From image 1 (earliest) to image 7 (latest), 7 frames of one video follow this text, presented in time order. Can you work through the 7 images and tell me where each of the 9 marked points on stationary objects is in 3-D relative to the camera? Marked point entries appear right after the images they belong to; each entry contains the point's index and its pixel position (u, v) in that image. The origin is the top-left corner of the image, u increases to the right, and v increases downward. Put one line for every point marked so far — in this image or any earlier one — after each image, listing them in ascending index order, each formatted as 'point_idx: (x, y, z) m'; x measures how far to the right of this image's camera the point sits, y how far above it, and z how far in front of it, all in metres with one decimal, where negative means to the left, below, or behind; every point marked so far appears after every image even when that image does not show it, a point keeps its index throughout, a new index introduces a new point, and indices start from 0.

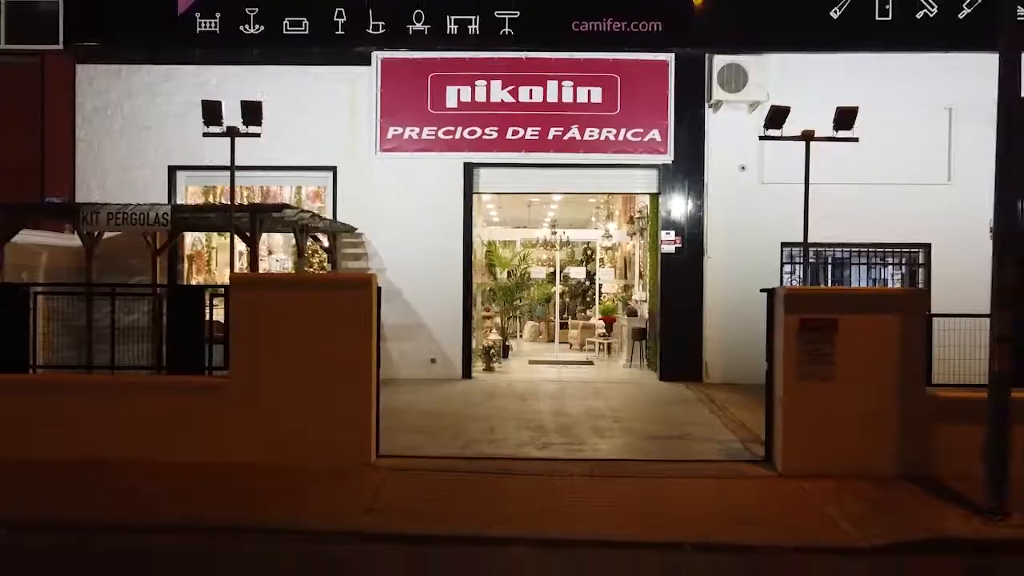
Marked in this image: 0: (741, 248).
0: (+2.8, +0.5, +9.9) m
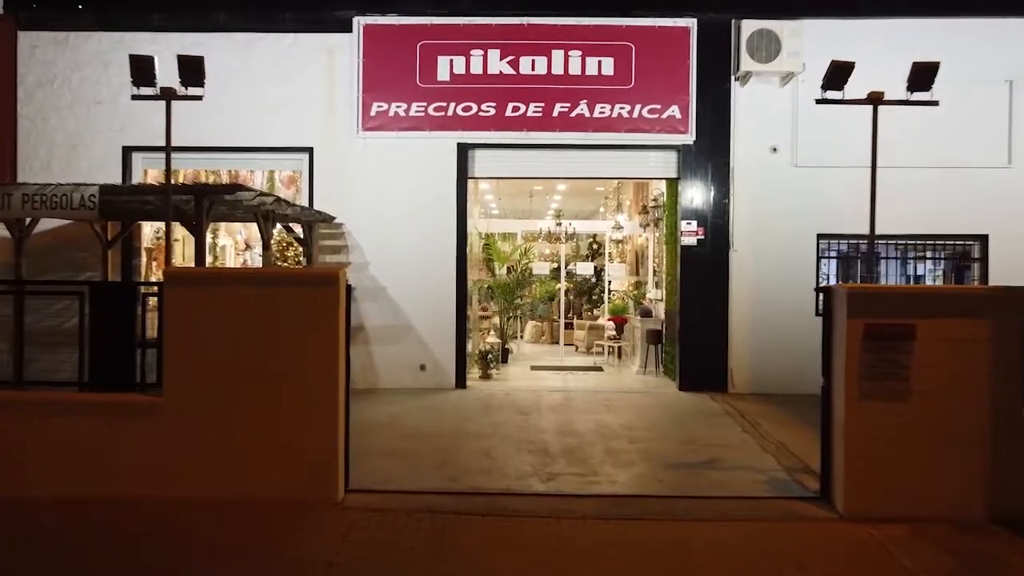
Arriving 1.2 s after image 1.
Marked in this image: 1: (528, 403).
0: (+2.8, +0.5, +8.7) m
1: (+0.2, -1.2, +8.1) m
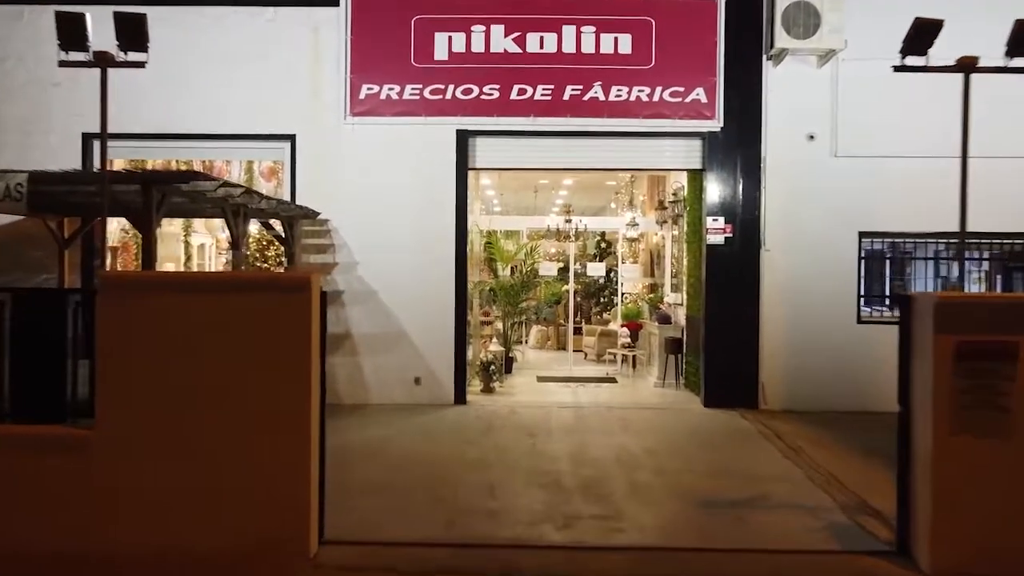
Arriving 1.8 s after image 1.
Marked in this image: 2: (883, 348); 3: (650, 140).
0: (+2.8, +0.5, +7.8) m
1: (+0.2, -1.2, +7.2) m
2: (+3.6, -0.6, +7.8) m
3: (+1.4, +1.5, +8.0) m
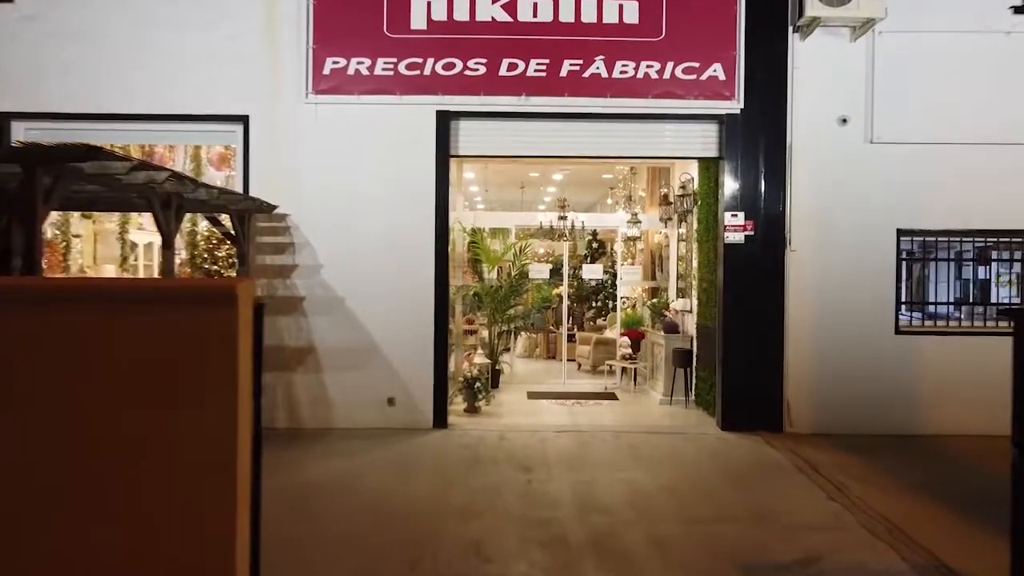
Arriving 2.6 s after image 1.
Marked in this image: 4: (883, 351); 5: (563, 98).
0: (+2.7, +0.4, +6.8) m
1: (+0.1, -1.2, +6.1) m
2: (+3.5, -0.6, +6.8) m
3: (+1.3, +1.4, +7.0) m
4: (+3.1, -0.5, +6.8) m
5: (+0.4, +1.6, +6.8) m
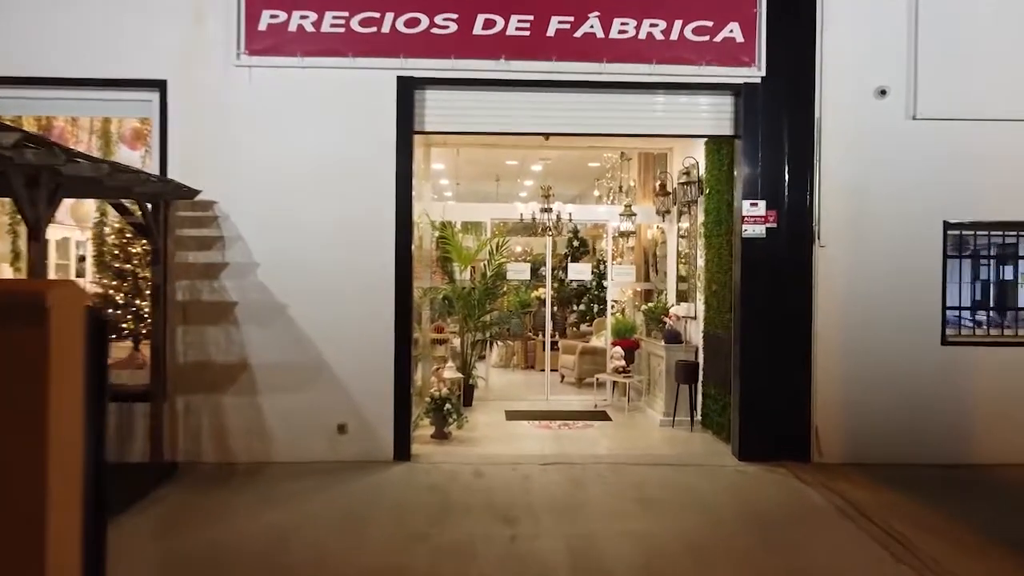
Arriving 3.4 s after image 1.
0: (+2.6, +0.4, +5.8) m
1: (0.0, -1.3, +5.0) m
2: (+3.3, -0.6, +5.8) m
3: (+1.1, +1.4, +5.9) m
4: (+3.0, -0.6, +5.8) m
5: (+0.3, +1.6, +5.7) m
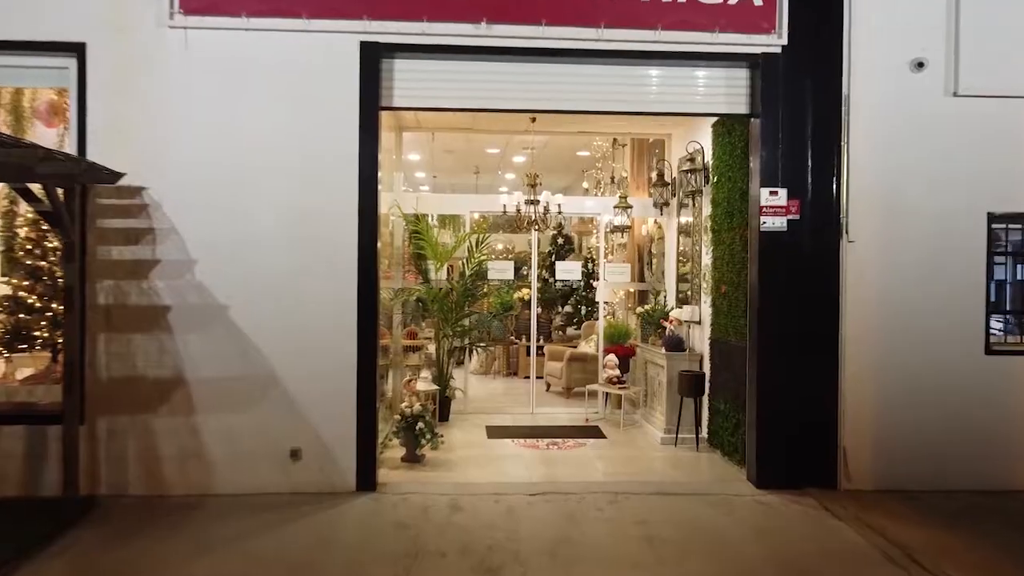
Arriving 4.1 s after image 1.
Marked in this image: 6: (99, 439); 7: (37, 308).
0: (+2.5, +0.4, +5.0) m
1: (-0.1, -1.3, +4.2) m
2: (+3.2, -0.7, +5.0) m
3: (+1.0, +1.4, +5.1) m
4: (+2.9, -0.6, +5.0) m
5: (+0.2, +1.6, +4.9) m
6: (-2.4, -0.9, +4.7) m
7: (-2.9, -0.1, +4.9) m
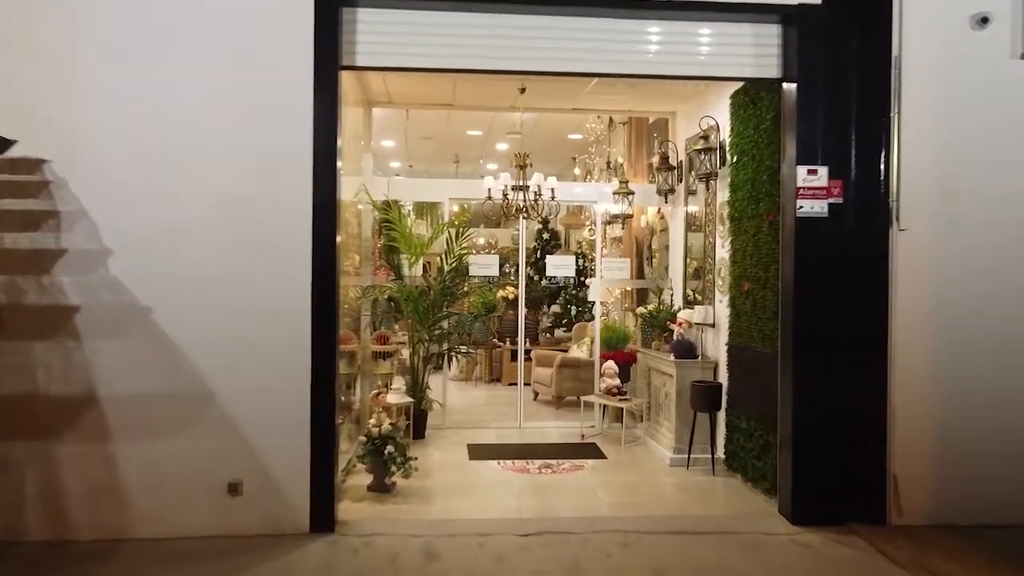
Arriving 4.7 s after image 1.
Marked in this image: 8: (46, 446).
0: (+2.4, +0.4, +4.2) m
1: (-0.1, -1.3, +3.3) m
2: (+3.1, -0.6, +4.3) m
3: (+0.9, +1.4, +4.3) m
4: (+2.8, -0.5, +4.3) m
5: (+0.1, +1.6, +4.0) m
6: (-2.5, -0.9, +3.8) m
7: (-3.0, -0.1, +4.0) m
8: (-2.2, -0.7, +3.8) m
